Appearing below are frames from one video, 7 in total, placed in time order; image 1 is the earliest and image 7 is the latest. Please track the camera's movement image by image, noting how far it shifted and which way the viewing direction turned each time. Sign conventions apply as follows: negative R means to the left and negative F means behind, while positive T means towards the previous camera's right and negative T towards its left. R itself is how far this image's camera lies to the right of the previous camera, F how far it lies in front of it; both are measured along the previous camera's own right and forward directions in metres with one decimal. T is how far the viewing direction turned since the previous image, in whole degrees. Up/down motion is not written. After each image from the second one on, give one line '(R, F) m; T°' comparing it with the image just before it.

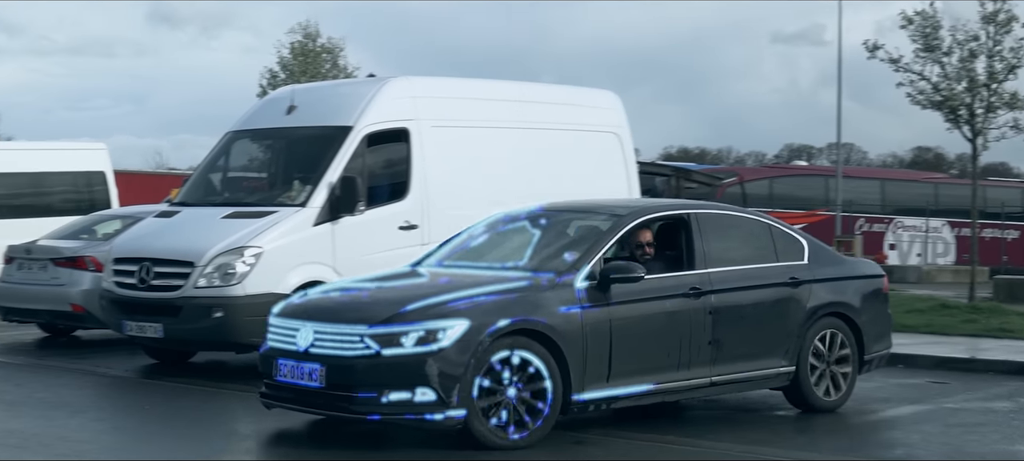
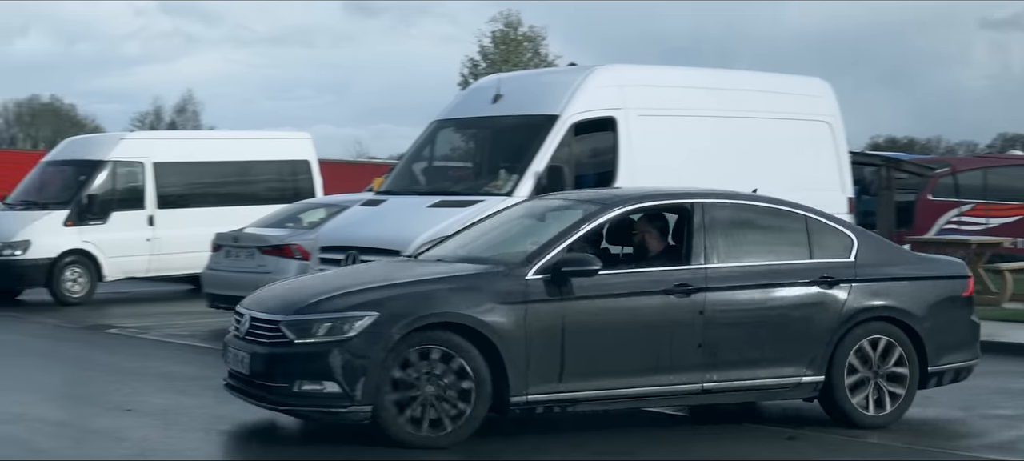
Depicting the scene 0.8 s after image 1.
(-1.9, 0.0) m; -2°
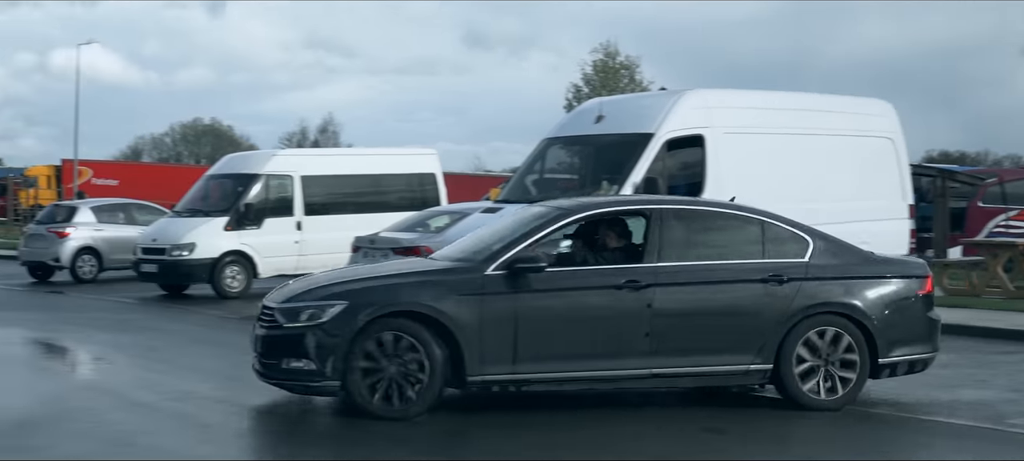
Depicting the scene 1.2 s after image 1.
(-1.0, -1.1) m; -1°
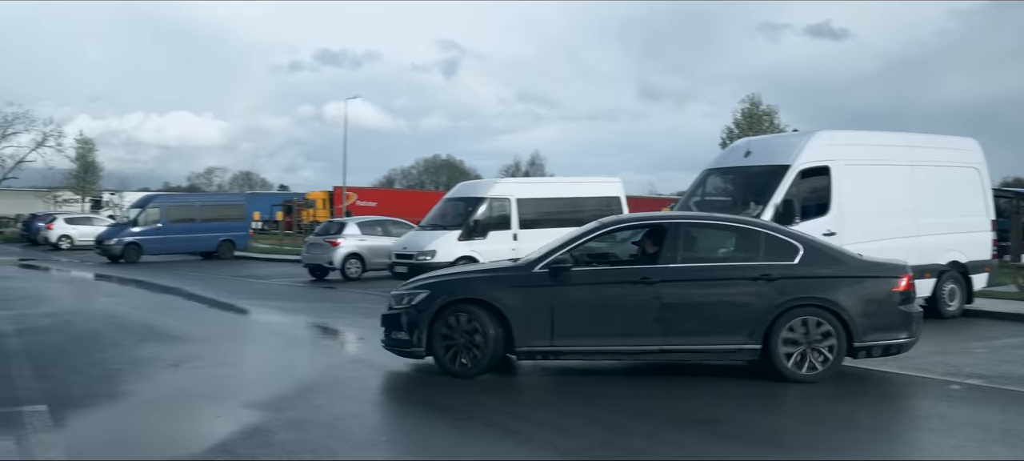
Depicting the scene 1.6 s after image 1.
(-1.1, -2.9) m; -8°
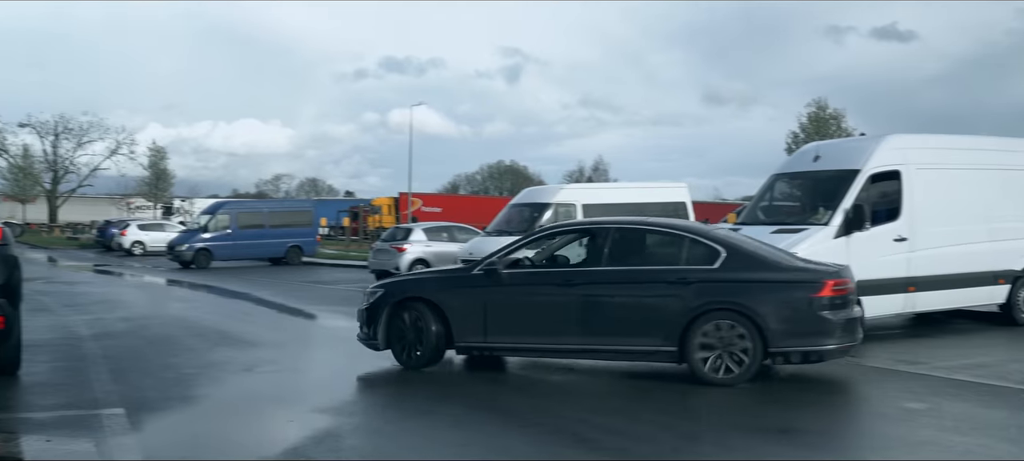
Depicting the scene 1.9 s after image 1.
(-0.6, 0.0) m; -2°
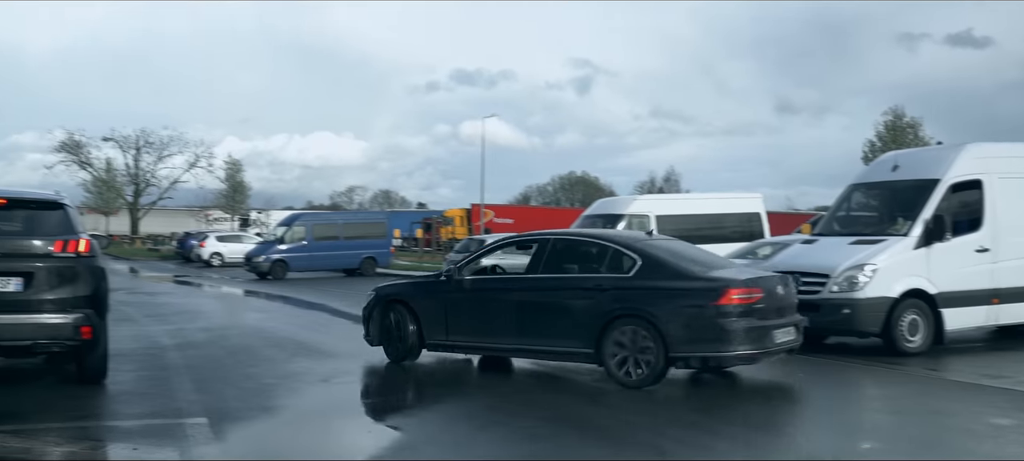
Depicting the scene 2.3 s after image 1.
(-0.7, 0.0) m; -2°
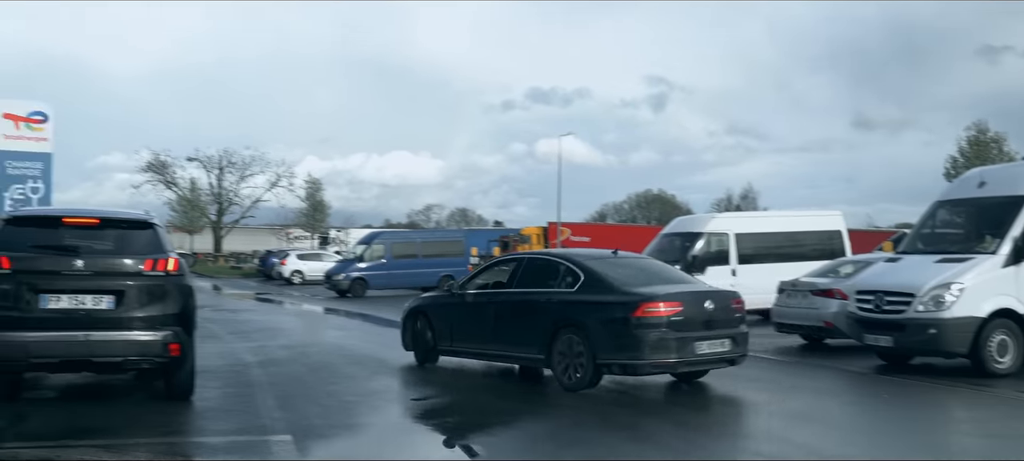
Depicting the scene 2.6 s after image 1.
(-0.8, 0.0) m; -2°
